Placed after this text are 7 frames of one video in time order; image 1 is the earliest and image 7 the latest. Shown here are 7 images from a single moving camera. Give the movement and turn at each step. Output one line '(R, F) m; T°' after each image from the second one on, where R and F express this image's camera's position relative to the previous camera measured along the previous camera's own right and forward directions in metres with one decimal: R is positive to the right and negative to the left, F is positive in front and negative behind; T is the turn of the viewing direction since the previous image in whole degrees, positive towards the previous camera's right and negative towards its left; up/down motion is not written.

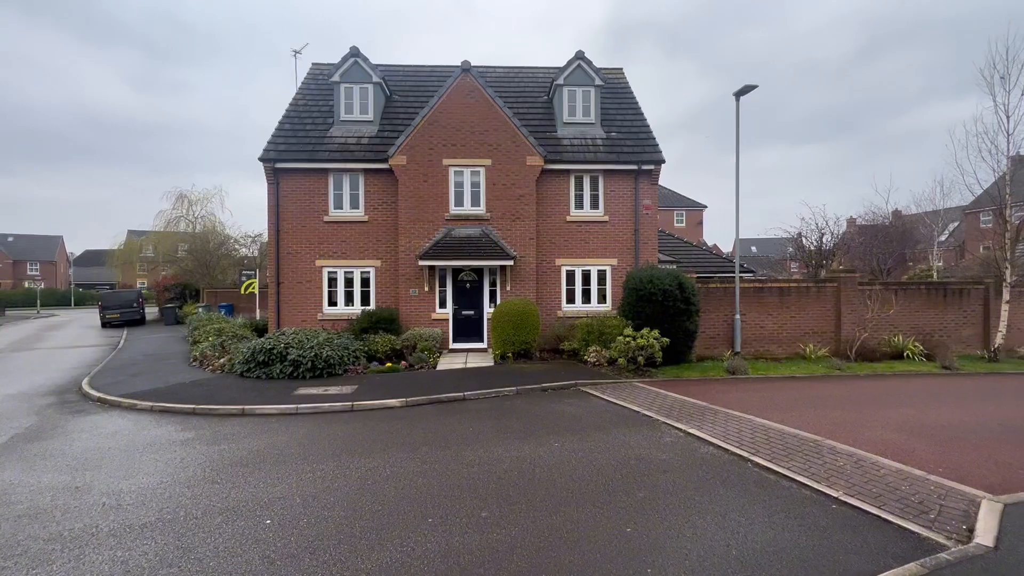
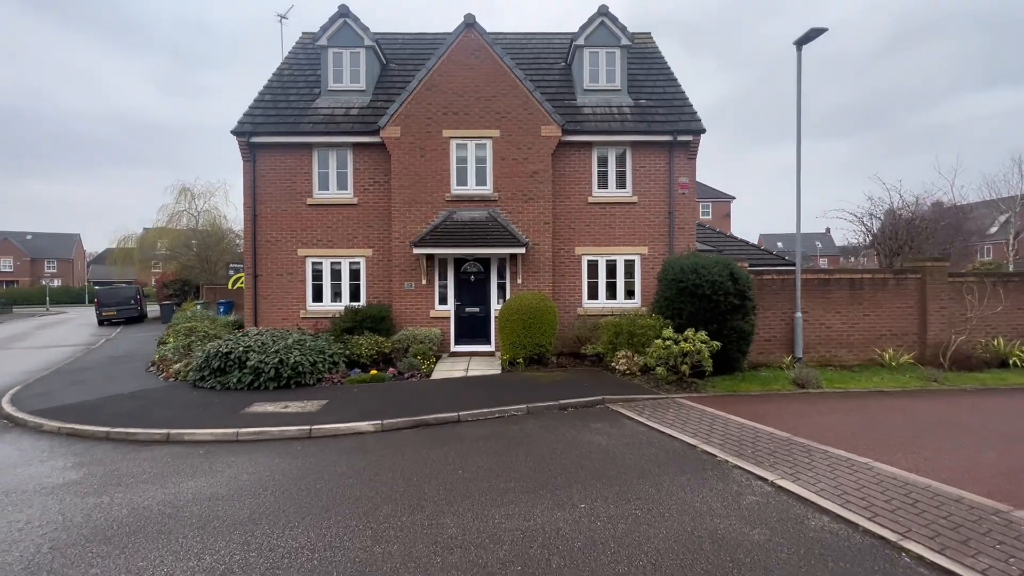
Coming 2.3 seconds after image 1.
(+0.1, +2.4) m; -2°
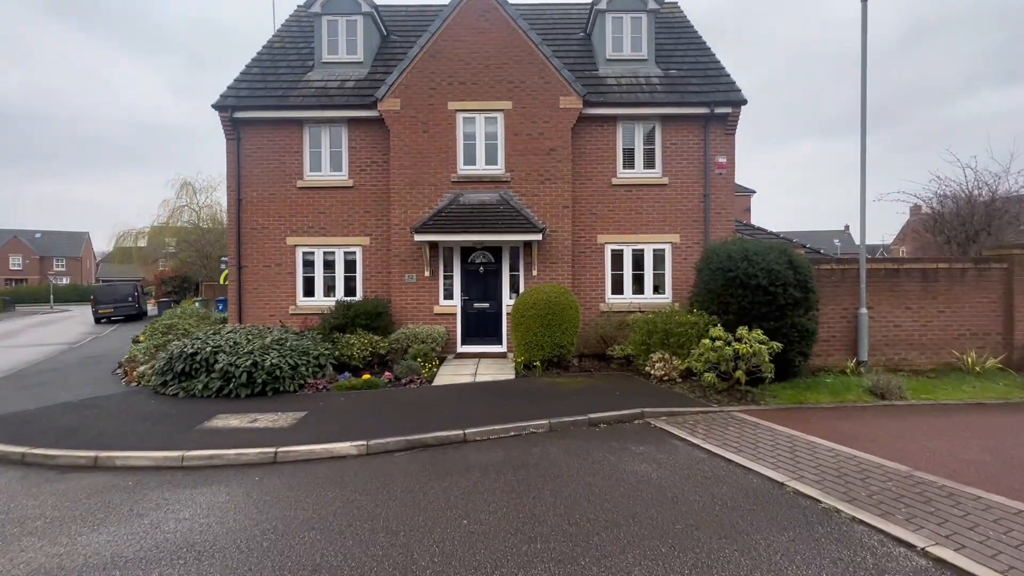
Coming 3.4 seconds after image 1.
(-0.1, +1.6) m; -1°
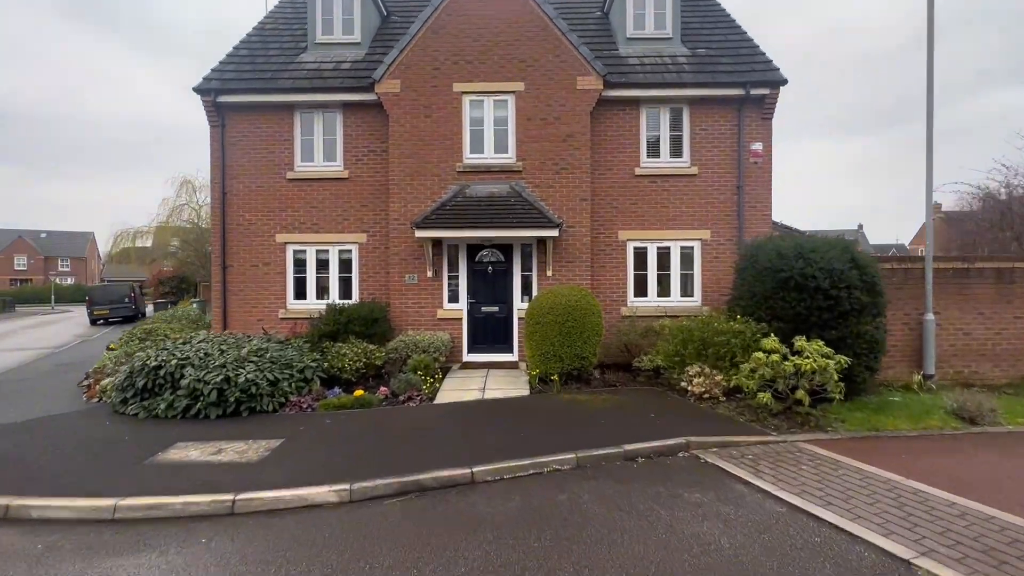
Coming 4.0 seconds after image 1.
(-0.1, +1.2) m; -1°
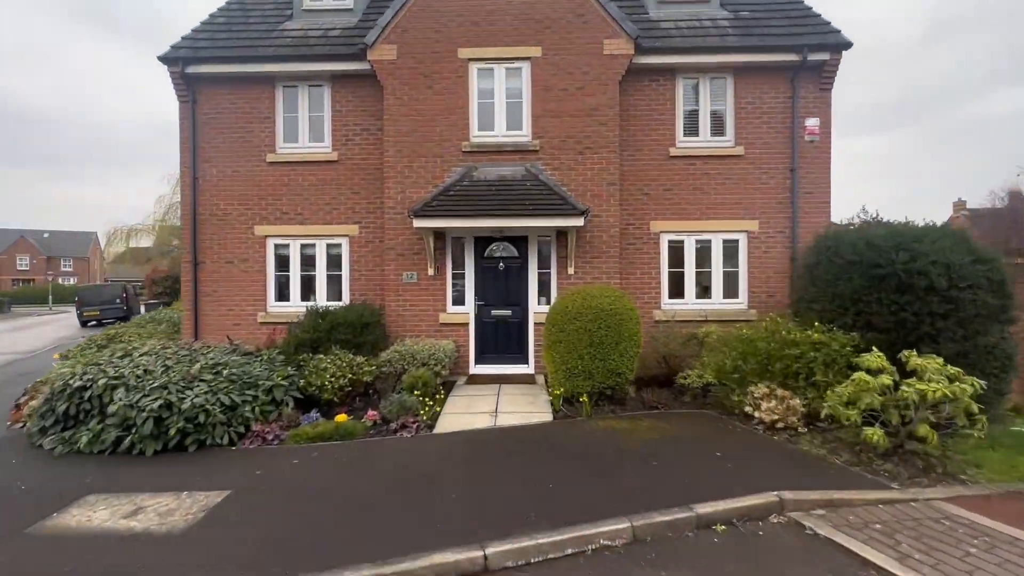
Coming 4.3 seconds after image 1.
(-0.2, +1.6) m; -1°
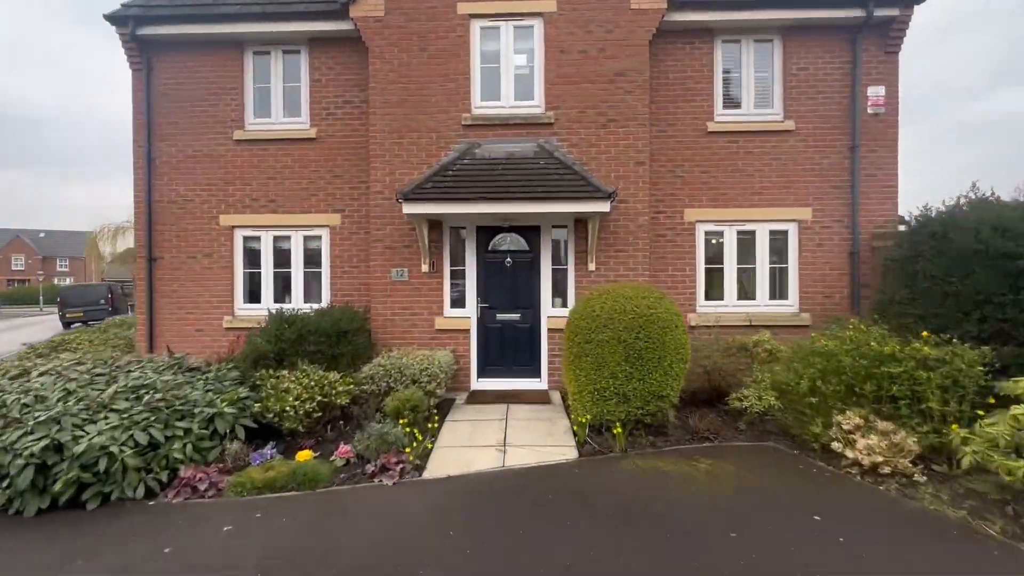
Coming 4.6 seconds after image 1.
(-0.1, +1.5) m; 0°
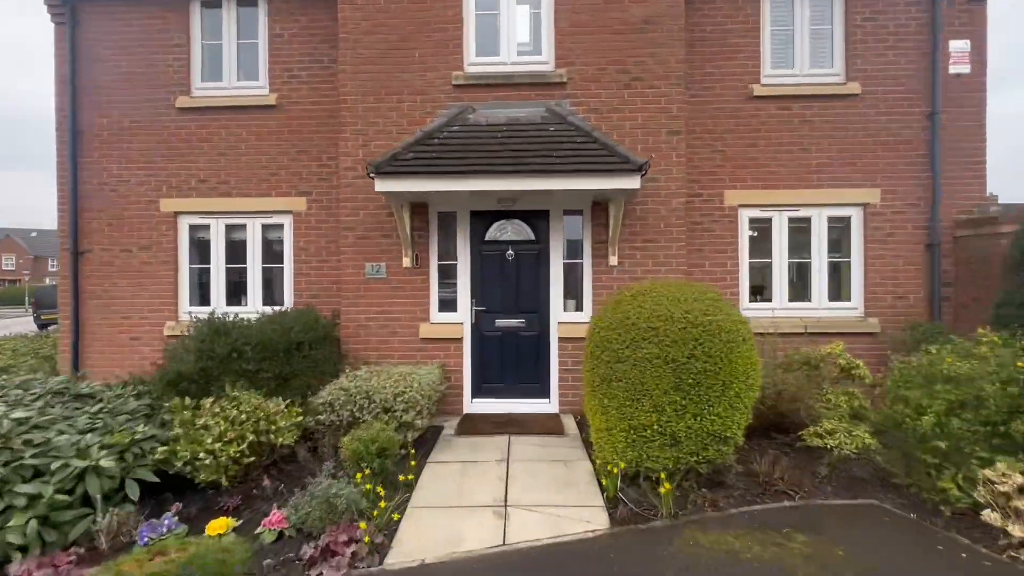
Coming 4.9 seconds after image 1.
(0.0, +1.5) m; 0°
